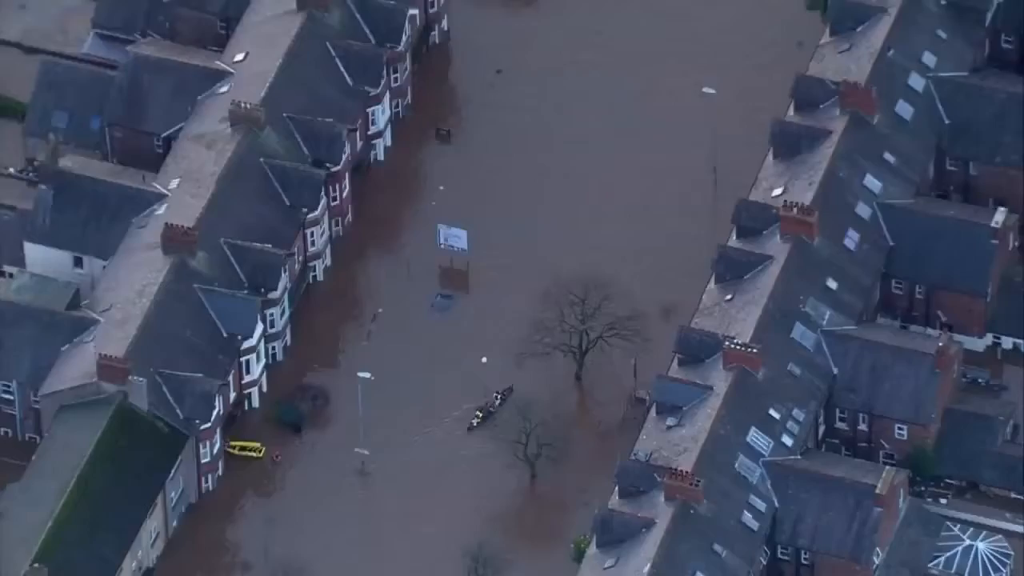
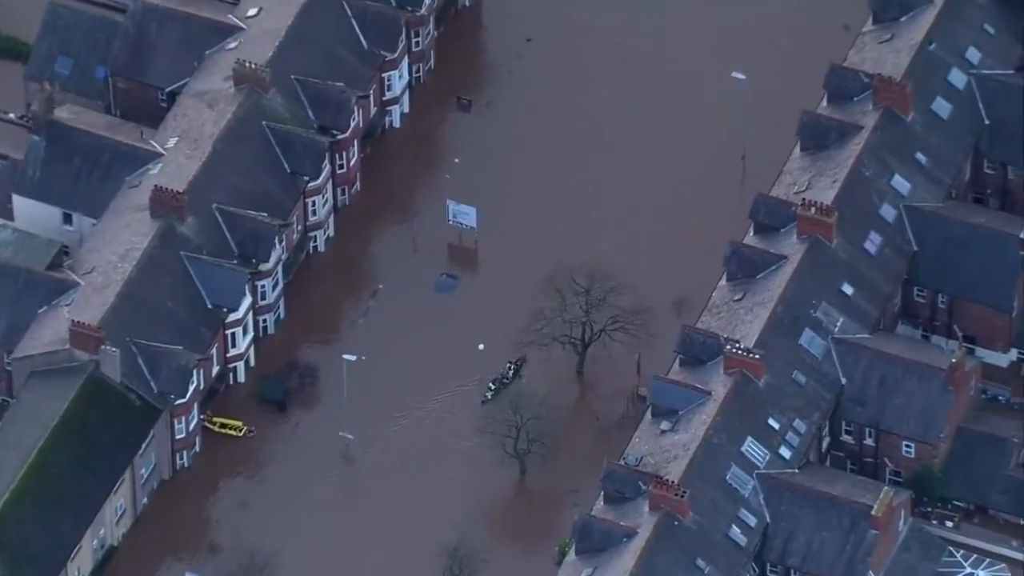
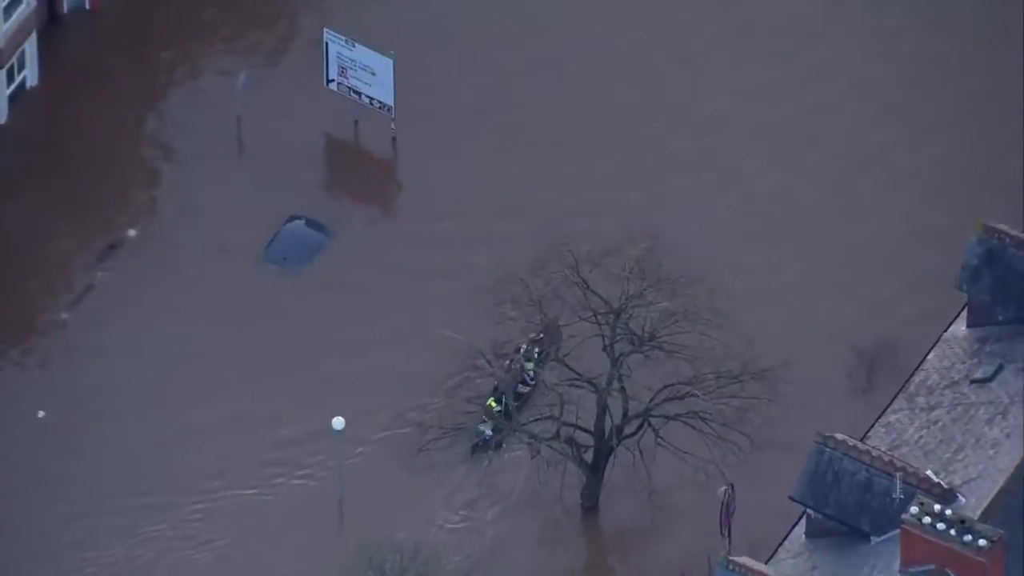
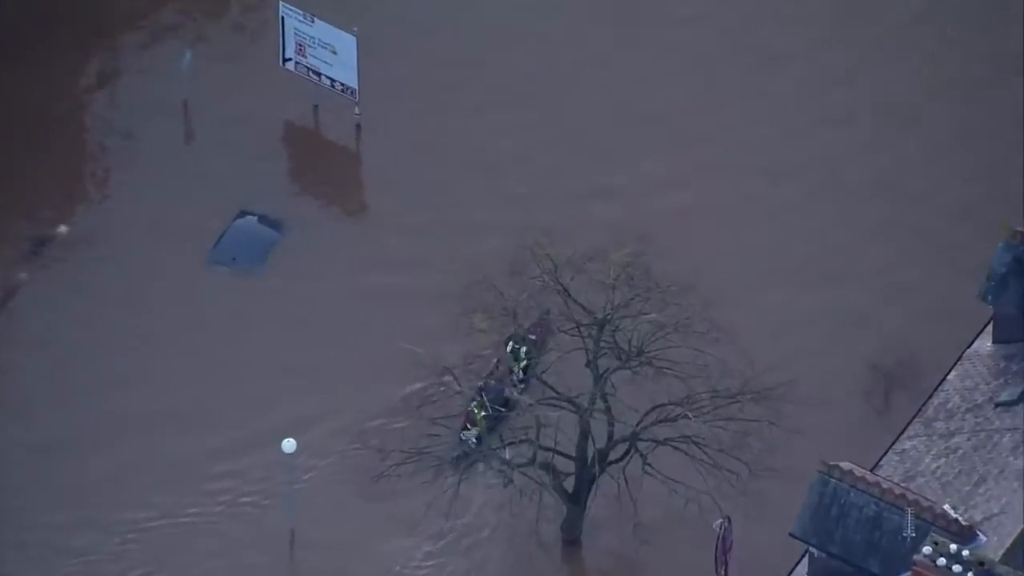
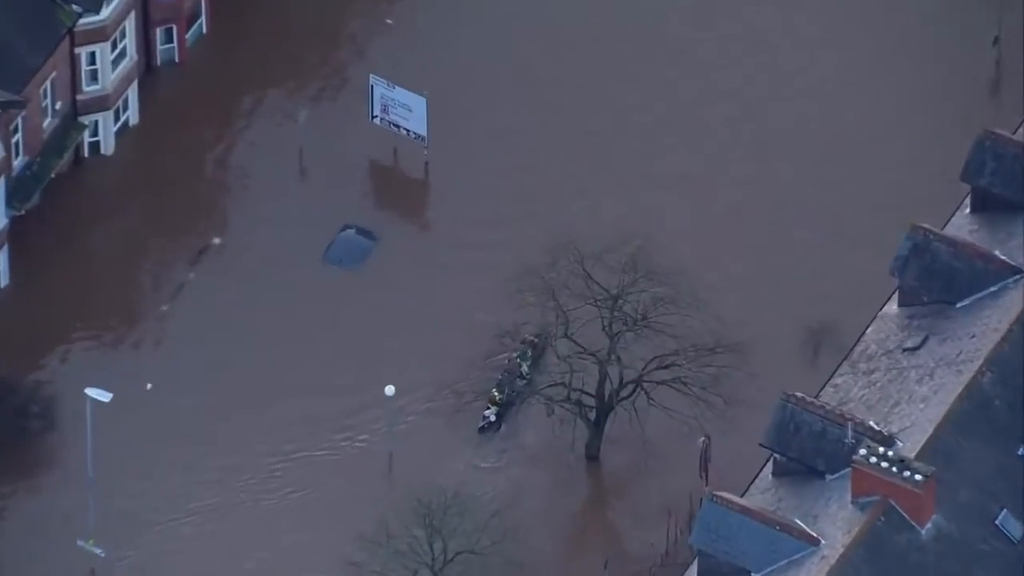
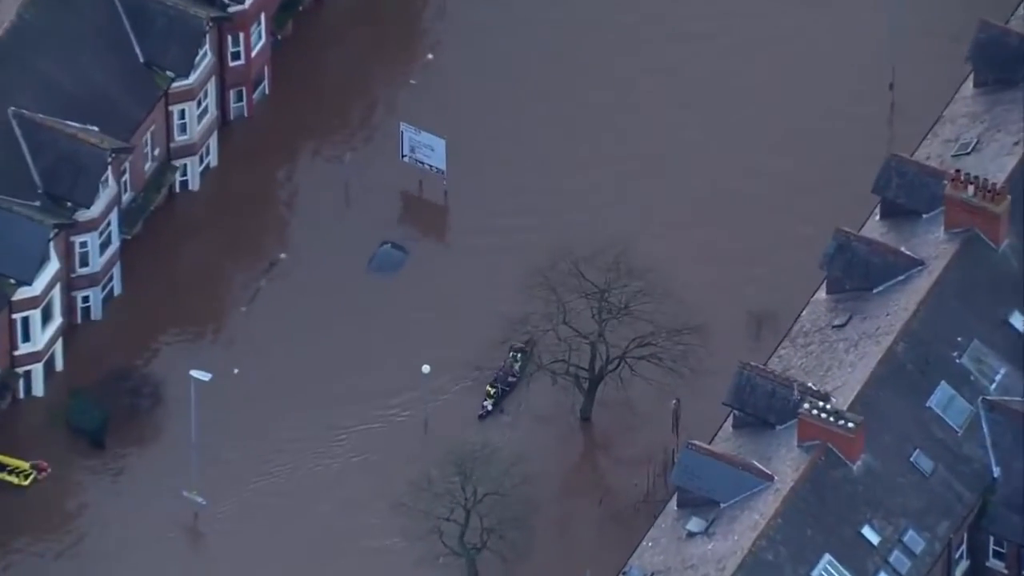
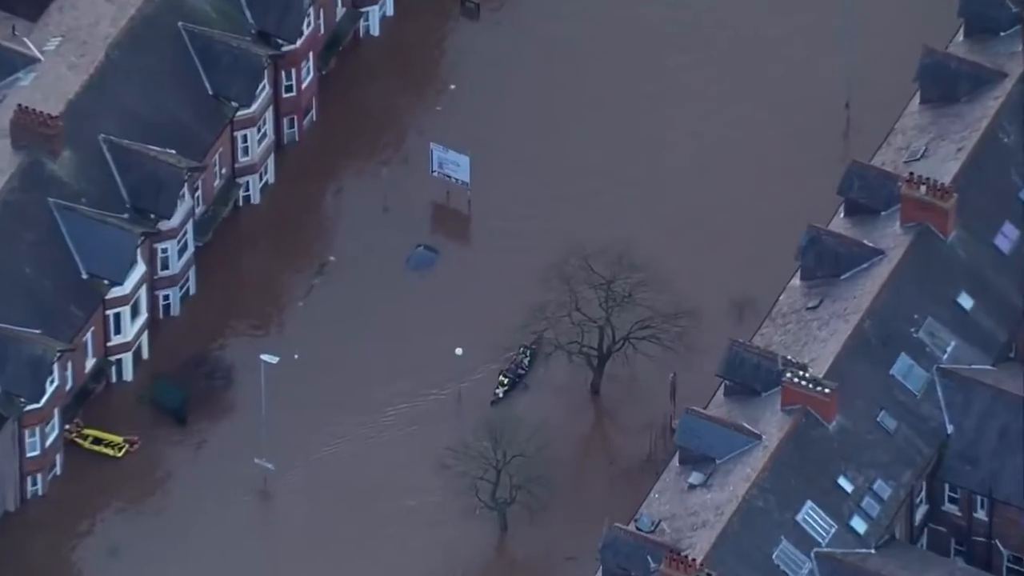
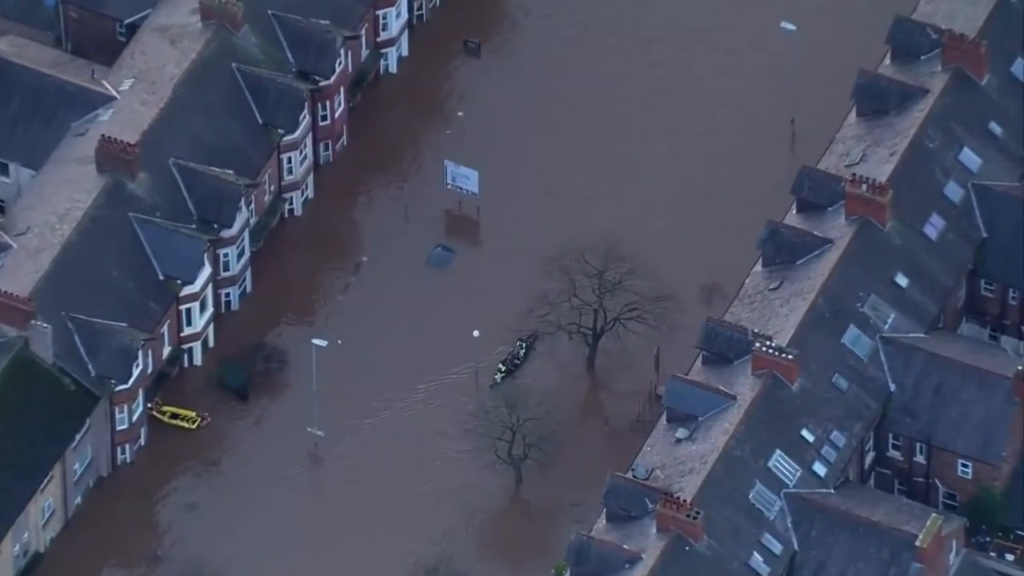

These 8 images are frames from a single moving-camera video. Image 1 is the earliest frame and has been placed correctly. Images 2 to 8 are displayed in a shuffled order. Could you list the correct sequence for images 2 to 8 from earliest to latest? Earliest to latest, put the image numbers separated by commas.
2, 8, 7, 6, 5, 3, 4
